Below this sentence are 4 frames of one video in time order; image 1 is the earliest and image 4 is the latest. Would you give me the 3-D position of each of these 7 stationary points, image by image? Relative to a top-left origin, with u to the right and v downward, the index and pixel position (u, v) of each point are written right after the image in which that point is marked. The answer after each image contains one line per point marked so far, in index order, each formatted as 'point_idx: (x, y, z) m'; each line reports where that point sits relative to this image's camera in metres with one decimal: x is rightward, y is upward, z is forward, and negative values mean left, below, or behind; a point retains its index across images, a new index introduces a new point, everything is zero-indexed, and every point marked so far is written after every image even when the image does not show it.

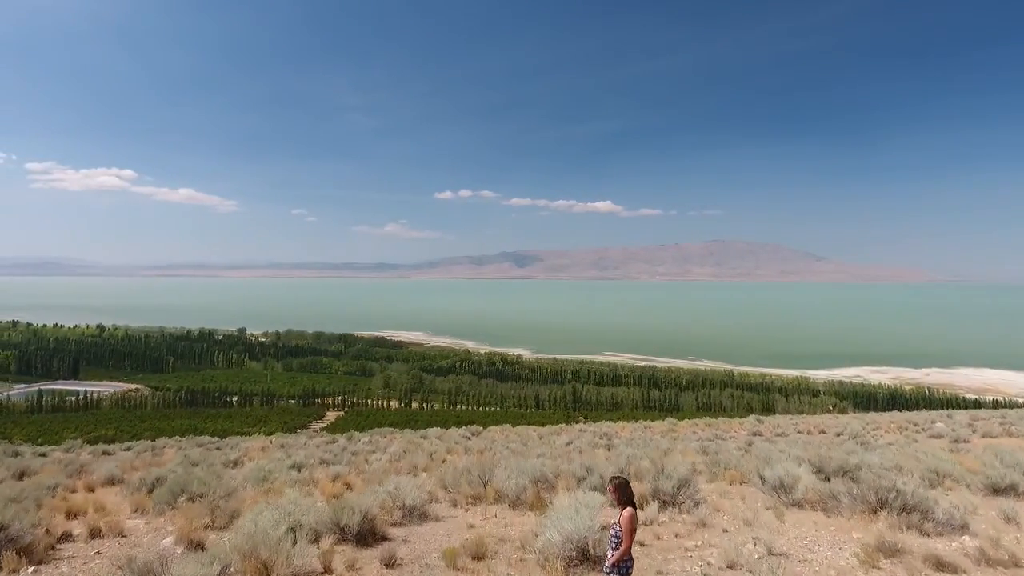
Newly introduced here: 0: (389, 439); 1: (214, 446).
0: (-3.0, -3.7, +14.6) m
1: (-6.6, -3.5, +13.4) m
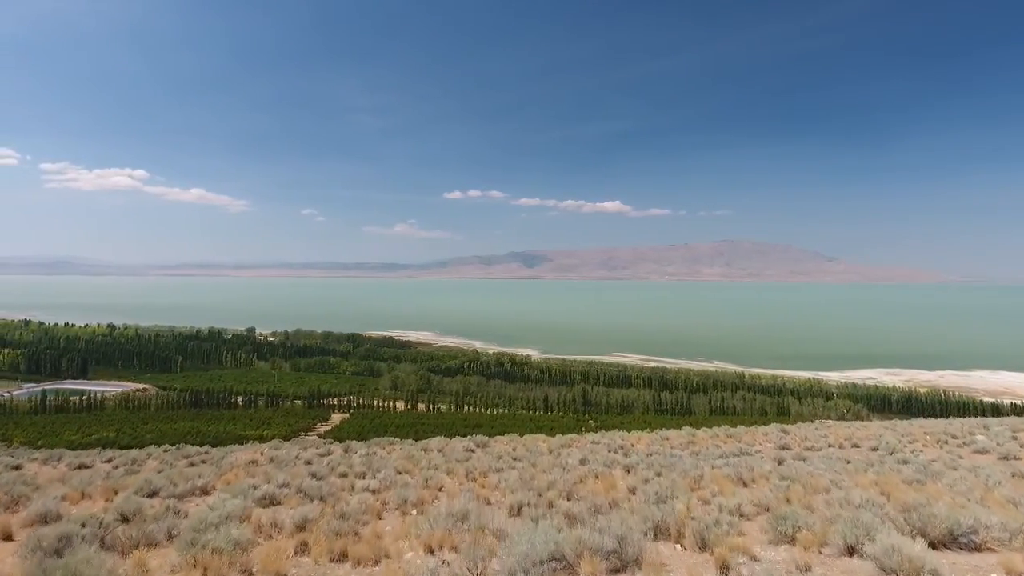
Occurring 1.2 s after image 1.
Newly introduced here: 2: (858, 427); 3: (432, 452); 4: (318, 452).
0: (-2.8, -3.7, +13.6) m
1: (-6.5, -3.5, +12.5) m
2: (+11.1, -4.5, +19.9) m
3: (-1.9, -3.7, +14.0) m
4: (-4.5, -3.8, +14.1) m
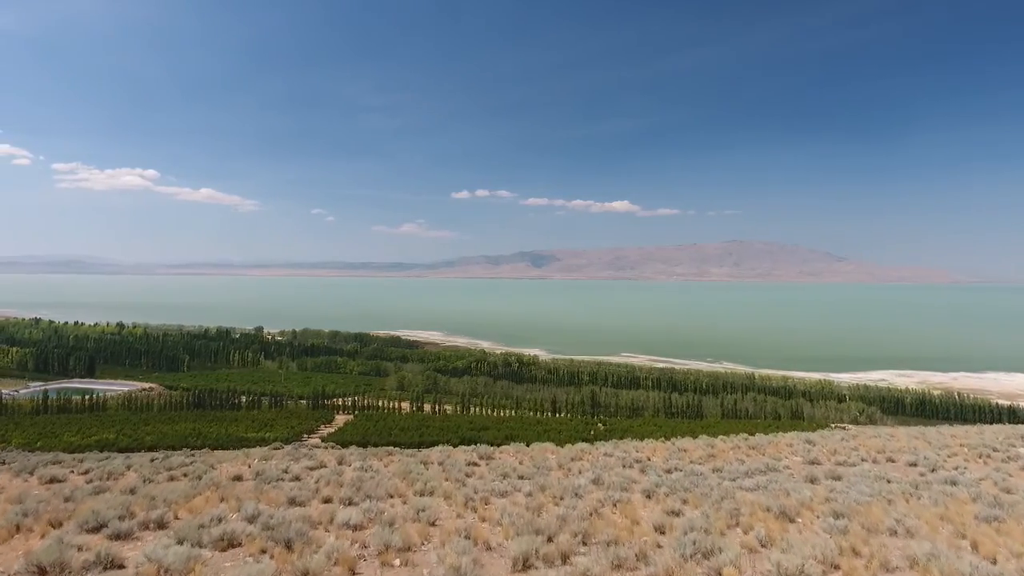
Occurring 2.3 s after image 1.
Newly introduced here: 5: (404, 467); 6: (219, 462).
0: (-2.7, -3.7, +12.6) m
1: (-6.4, -3.5, +11.5) m
2: (+11.3, -4.5, +18.8) m
3: (-1.7, -3.7, +13.0) m
4: (-4.4, -3.8, +13.2) m
5: (-2.2, -3.7, +12.7) m
6: (-6.6, -4.0, +14.1) m
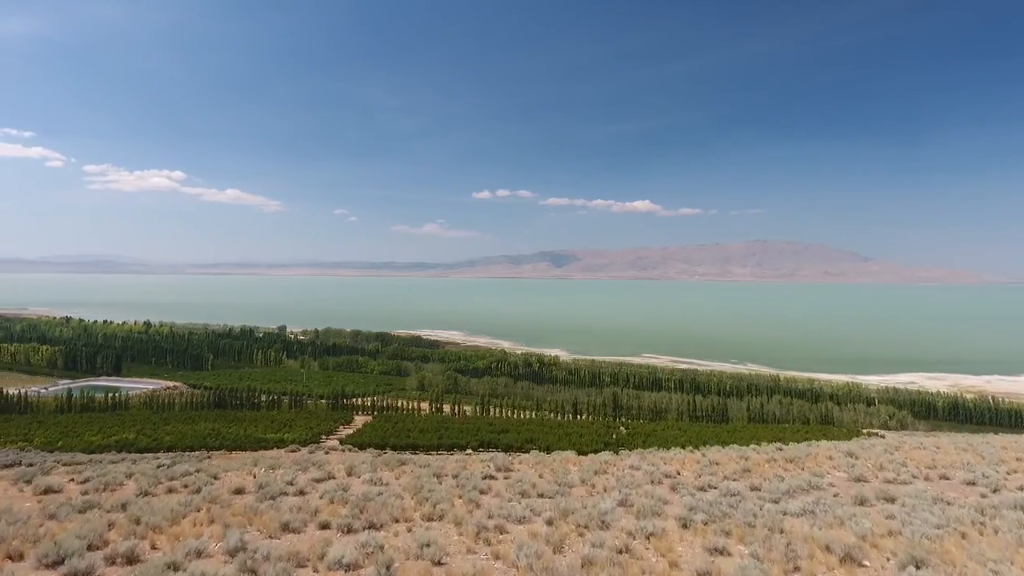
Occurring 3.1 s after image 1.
0: (-2.3, -3.7, +11.8) m
1: (-6.0, -3.5, +10.9) m
2: (+11.9, -4.5, +17.6) m
3: (-1.3, -3.8, +12.2) m
4: (-4.0, -3.8, +12.5) m
5: (-1.9, -3.7, +11.9) m
6: (-6.2, -4.0, +13.5) m
